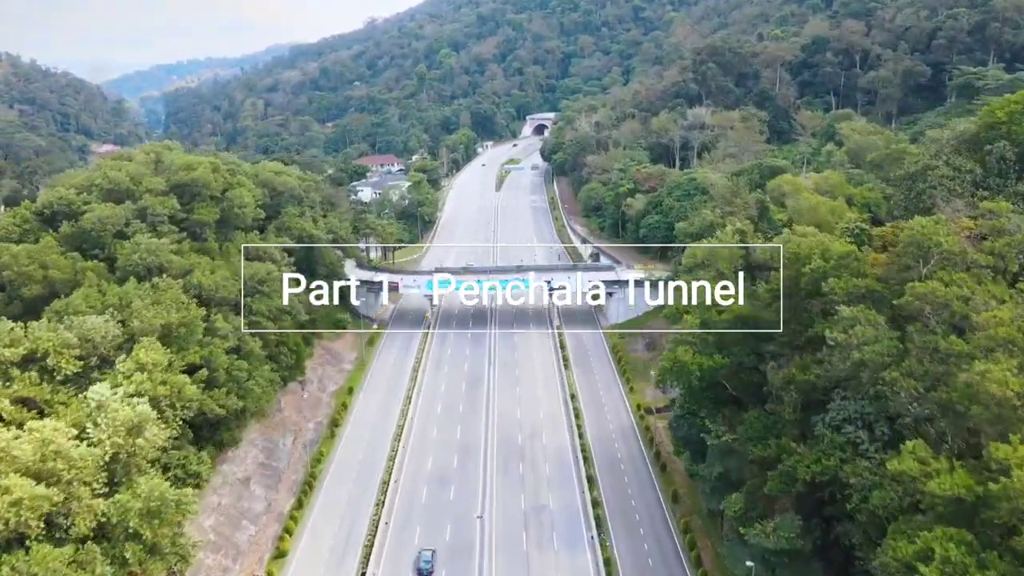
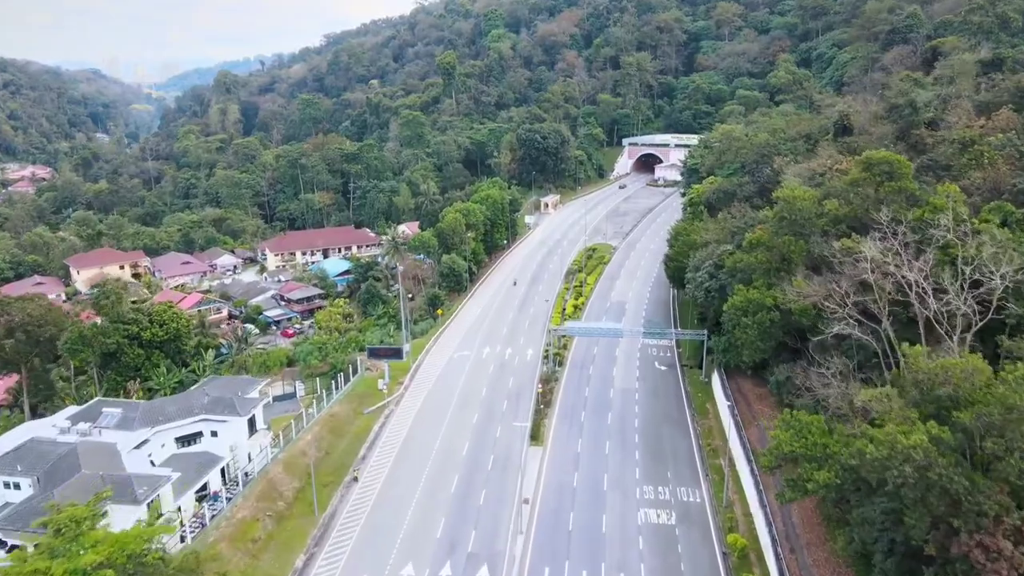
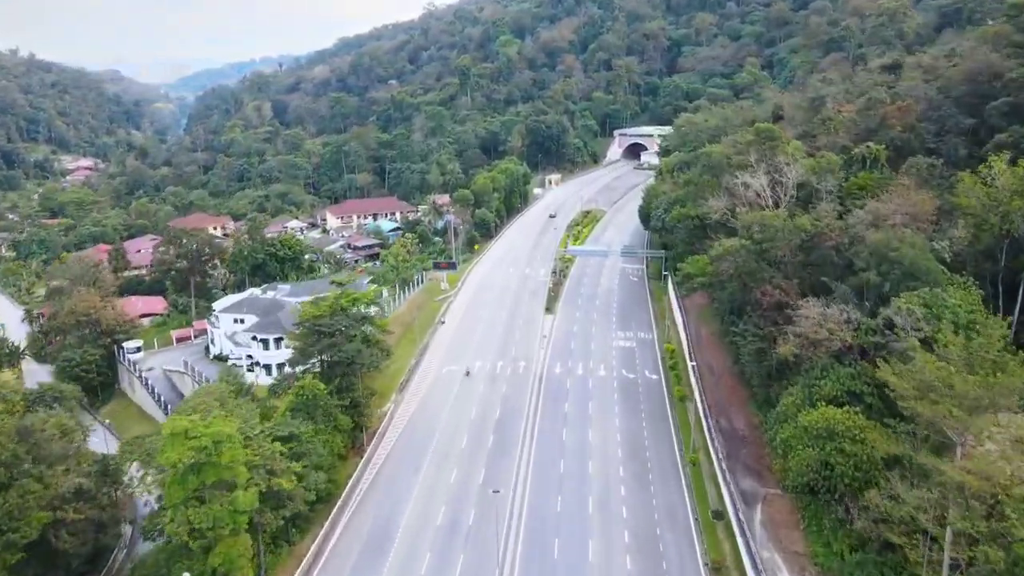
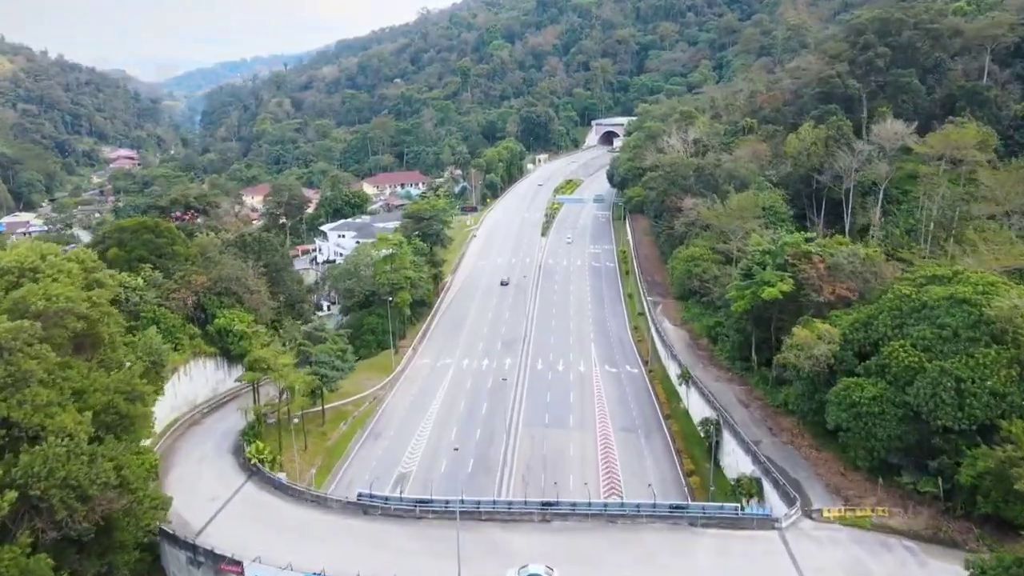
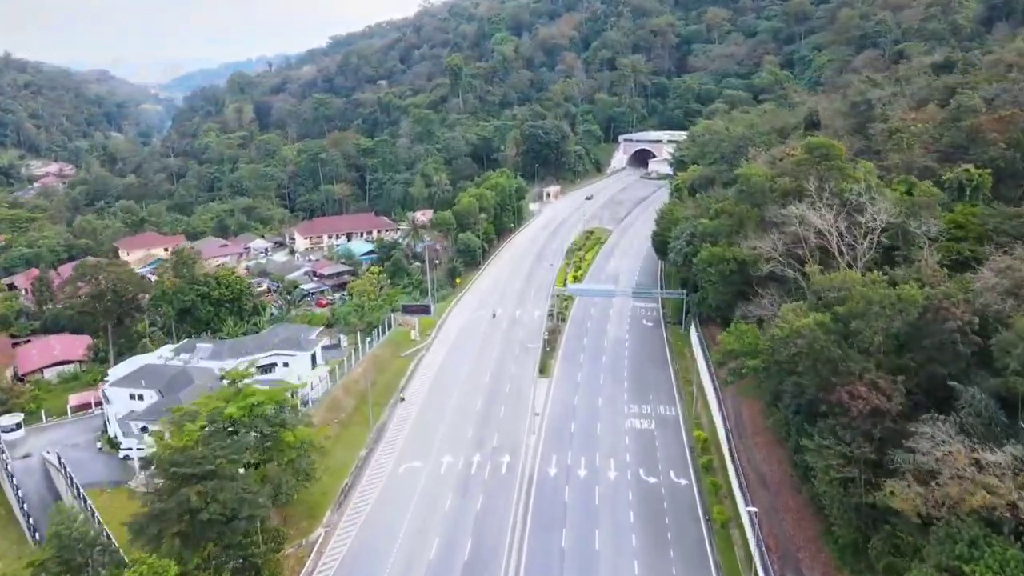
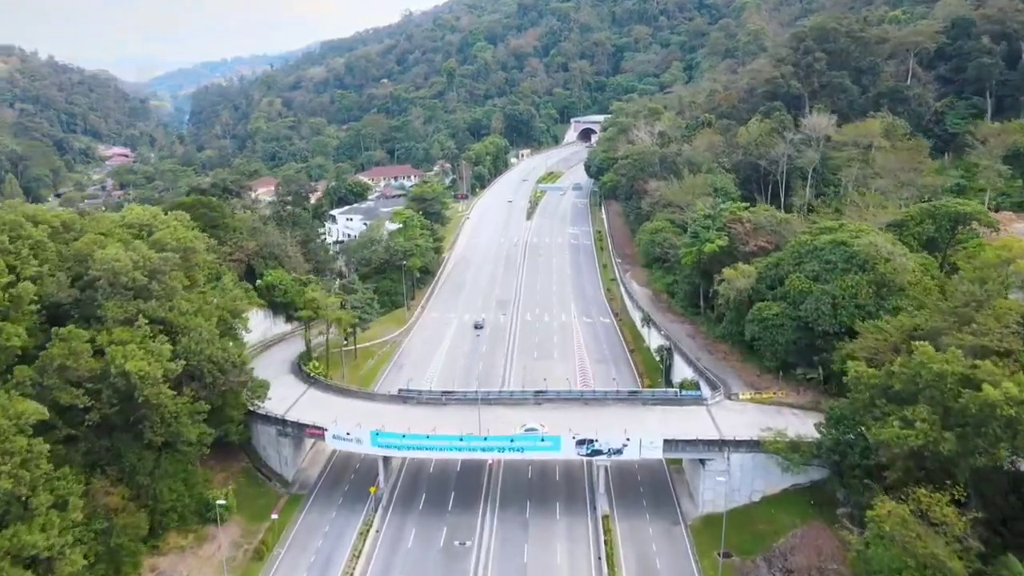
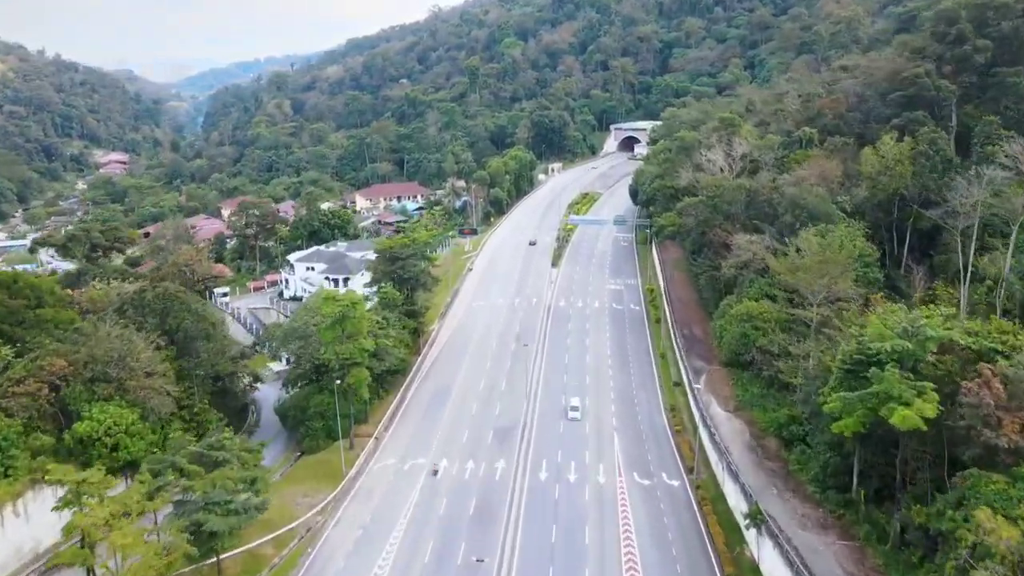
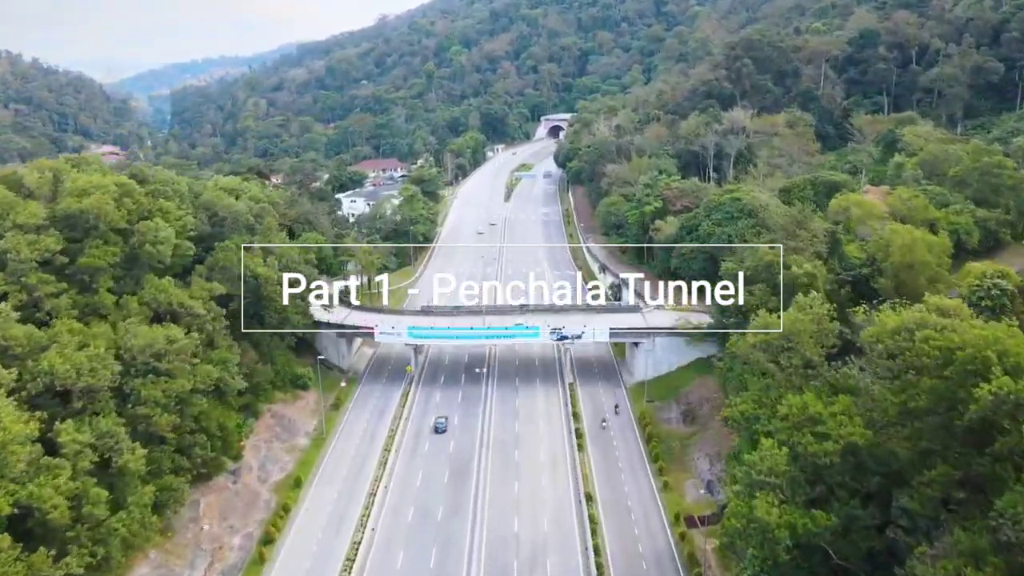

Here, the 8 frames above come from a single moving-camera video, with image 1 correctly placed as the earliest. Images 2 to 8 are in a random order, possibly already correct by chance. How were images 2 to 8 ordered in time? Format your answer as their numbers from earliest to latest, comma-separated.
8, 6, 4, 7, 3, 5, 2
